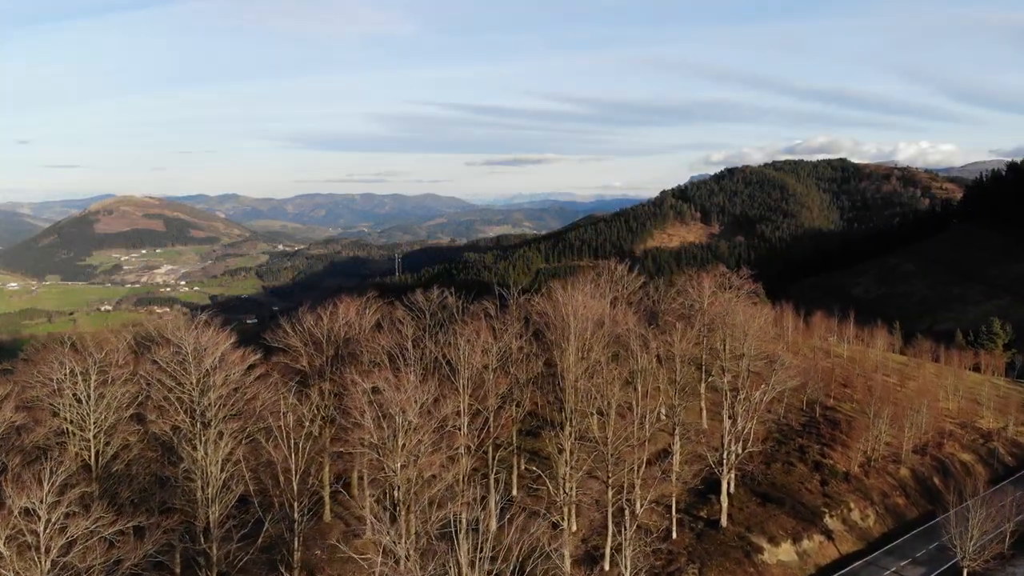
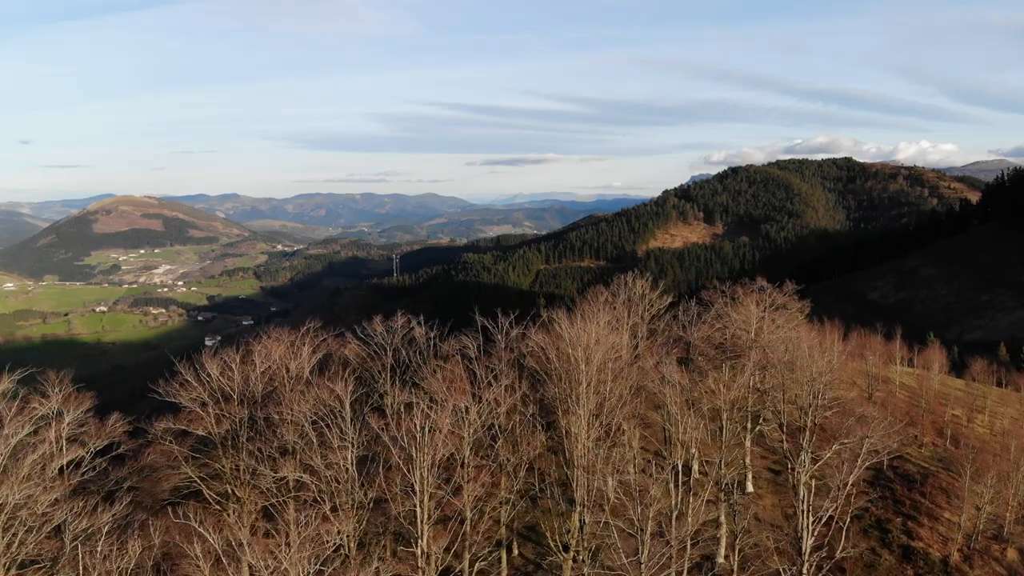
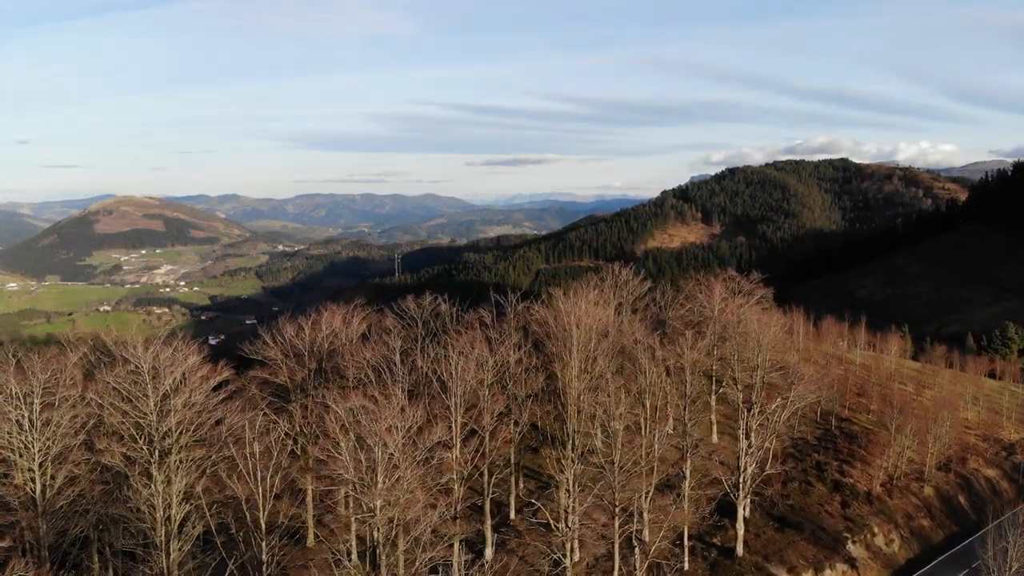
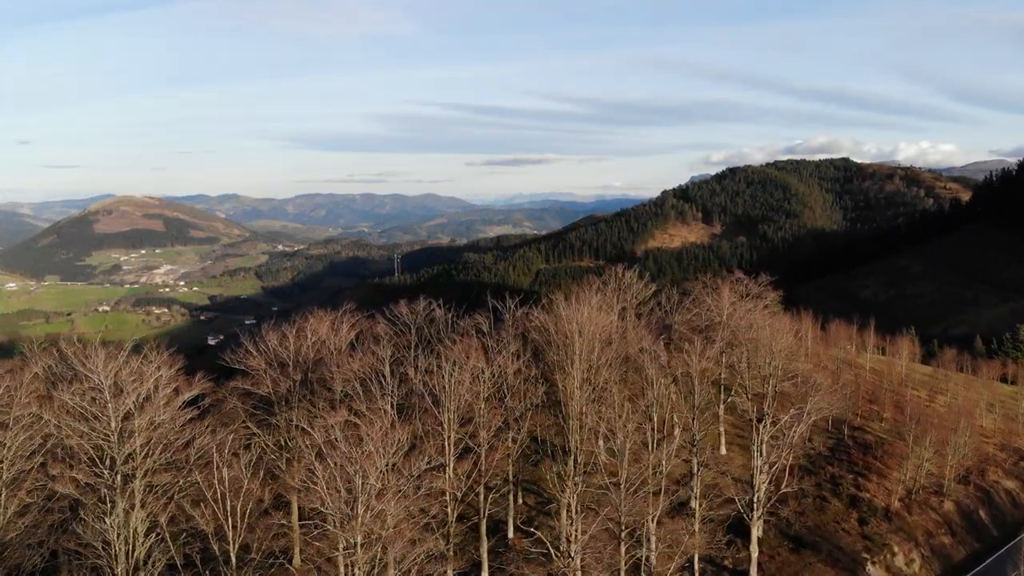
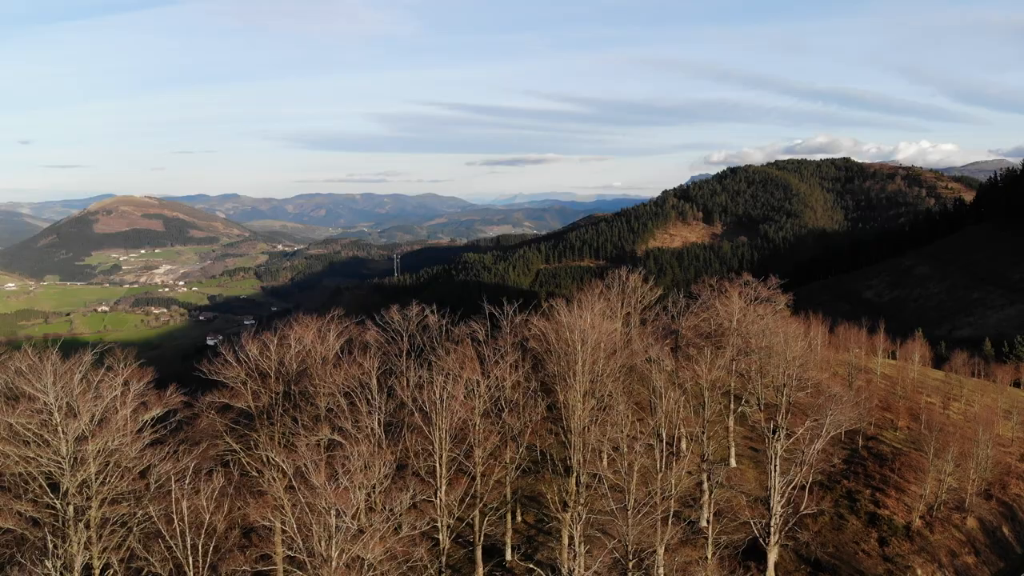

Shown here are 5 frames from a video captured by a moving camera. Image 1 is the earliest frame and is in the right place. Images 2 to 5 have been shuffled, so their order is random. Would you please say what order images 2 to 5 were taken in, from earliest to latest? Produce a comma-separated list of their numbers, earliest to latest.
3, 4, 5, 2
